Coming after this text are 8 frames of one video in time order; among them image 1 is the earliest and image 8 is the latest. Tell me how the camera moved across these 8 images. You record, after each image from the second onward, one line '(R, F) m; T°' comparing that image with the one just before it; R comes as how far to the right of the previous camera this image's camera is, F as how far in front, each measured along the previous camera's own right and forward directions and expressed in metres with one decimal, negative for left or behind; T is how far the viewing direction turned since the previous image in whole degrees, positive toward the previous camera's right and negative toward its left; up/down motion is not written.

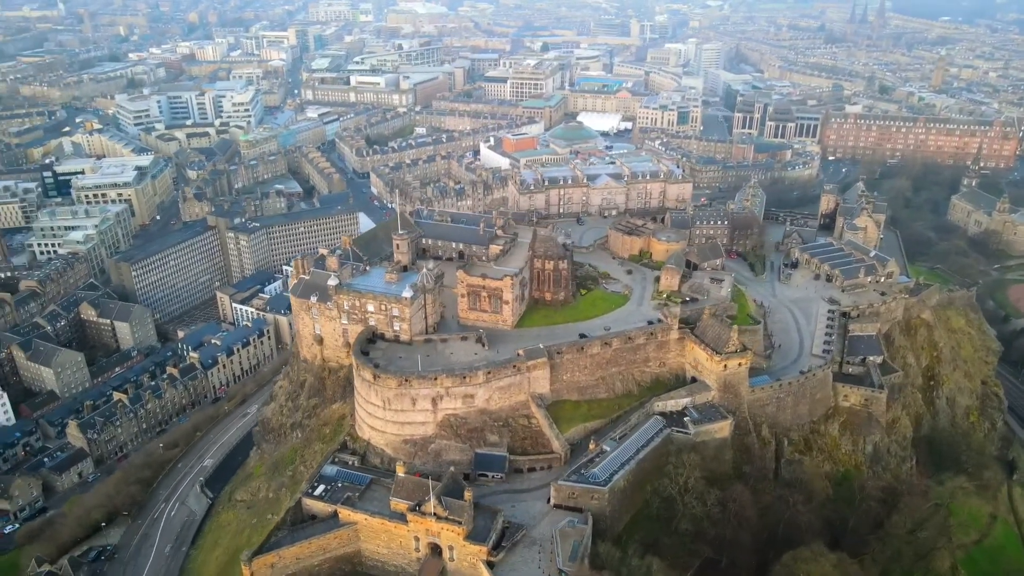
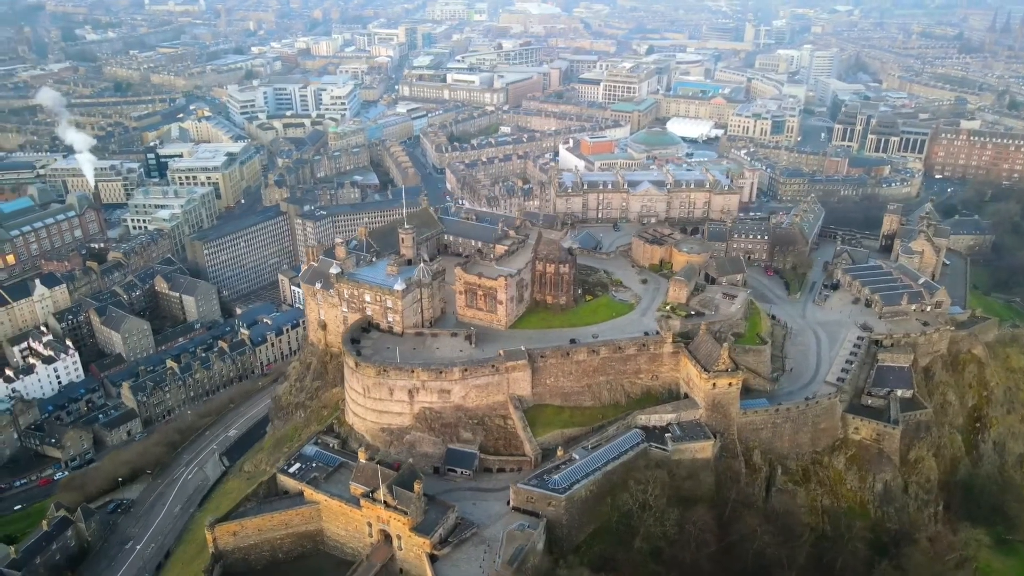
(+7.1, +0.4) m; -8°
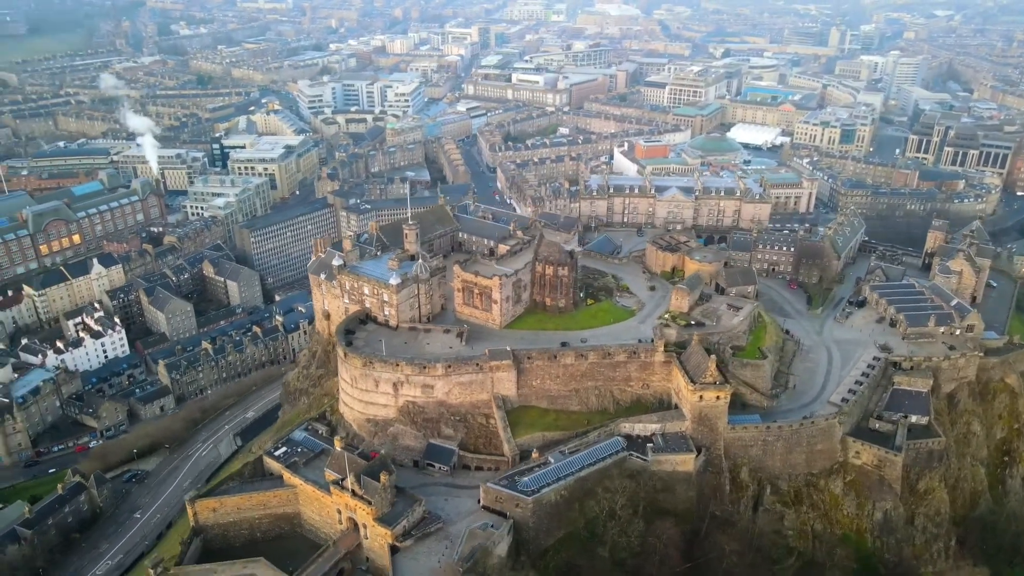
(+5.1, +0.2) m; -6°
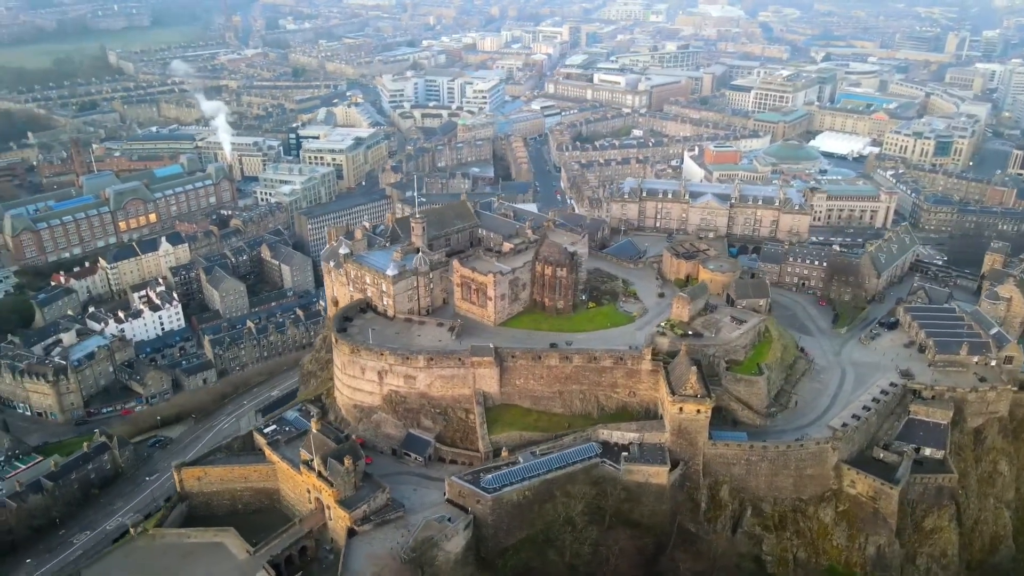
(+6.3, +0.4) m; -7°
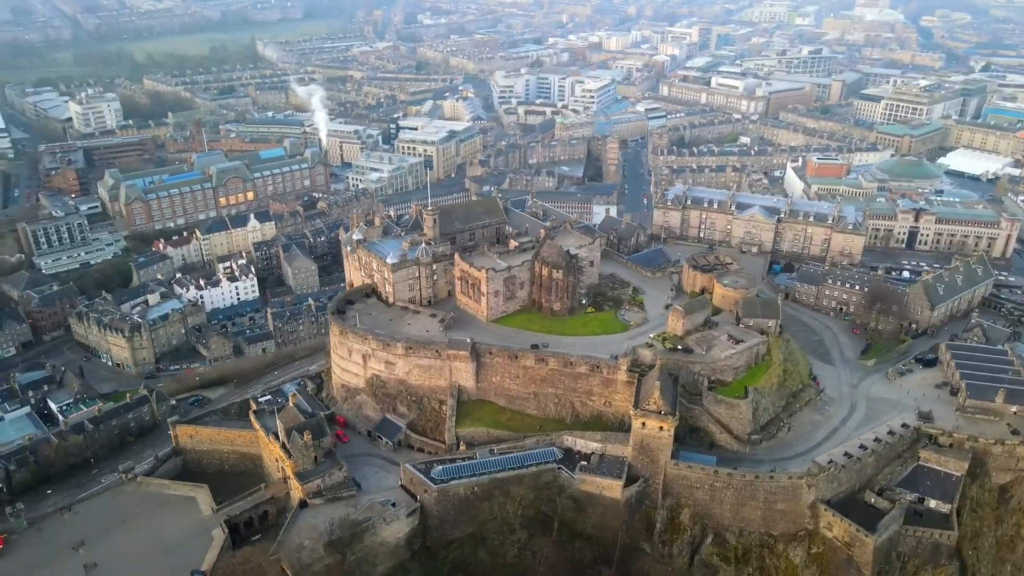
(+8.8, +0.7) m; -10°
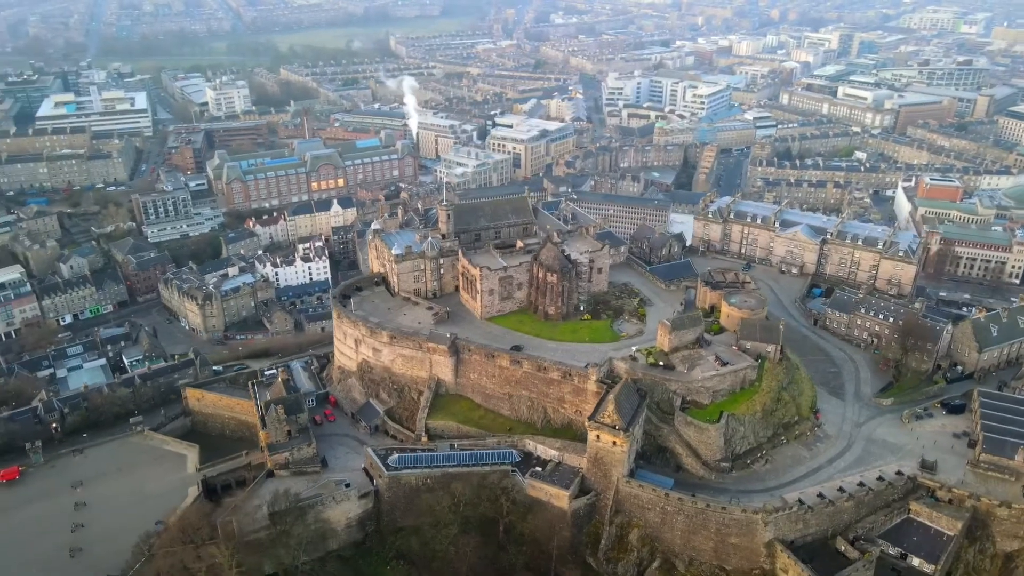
(+8.7, +0.6) m; -10°
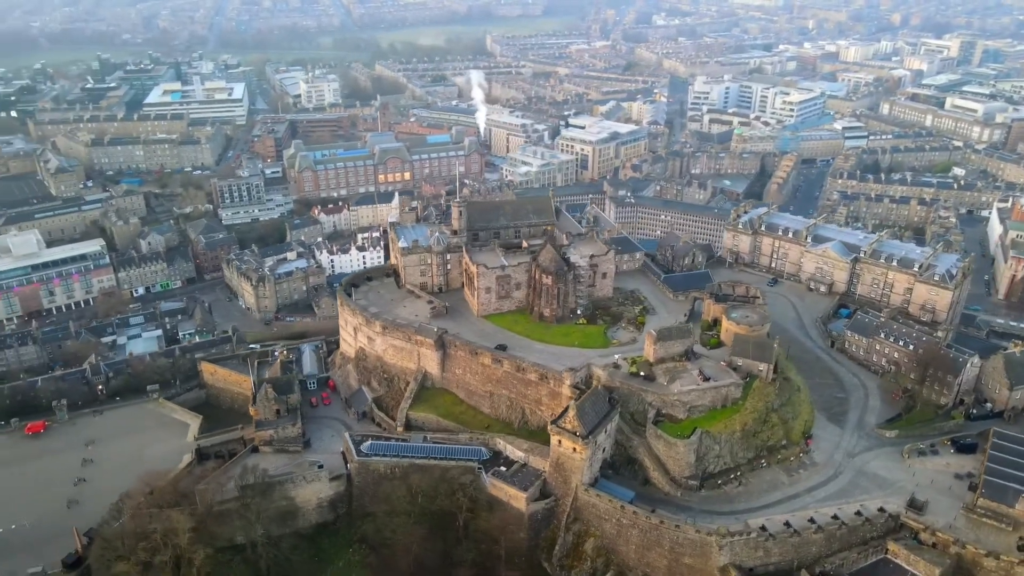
(+6.7, +0.3) m; -8°
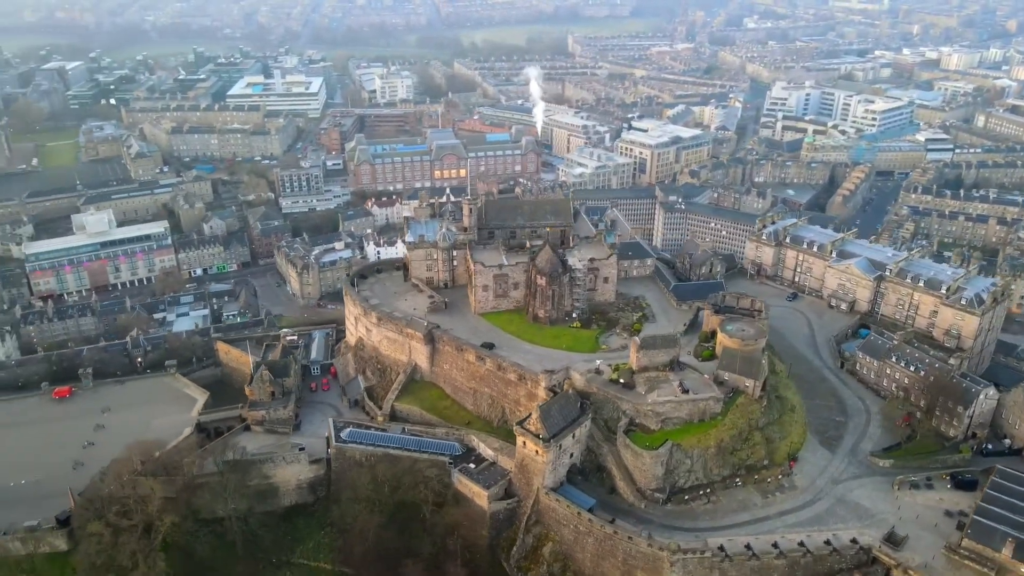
(+5.8, +0.2) m; -6°
